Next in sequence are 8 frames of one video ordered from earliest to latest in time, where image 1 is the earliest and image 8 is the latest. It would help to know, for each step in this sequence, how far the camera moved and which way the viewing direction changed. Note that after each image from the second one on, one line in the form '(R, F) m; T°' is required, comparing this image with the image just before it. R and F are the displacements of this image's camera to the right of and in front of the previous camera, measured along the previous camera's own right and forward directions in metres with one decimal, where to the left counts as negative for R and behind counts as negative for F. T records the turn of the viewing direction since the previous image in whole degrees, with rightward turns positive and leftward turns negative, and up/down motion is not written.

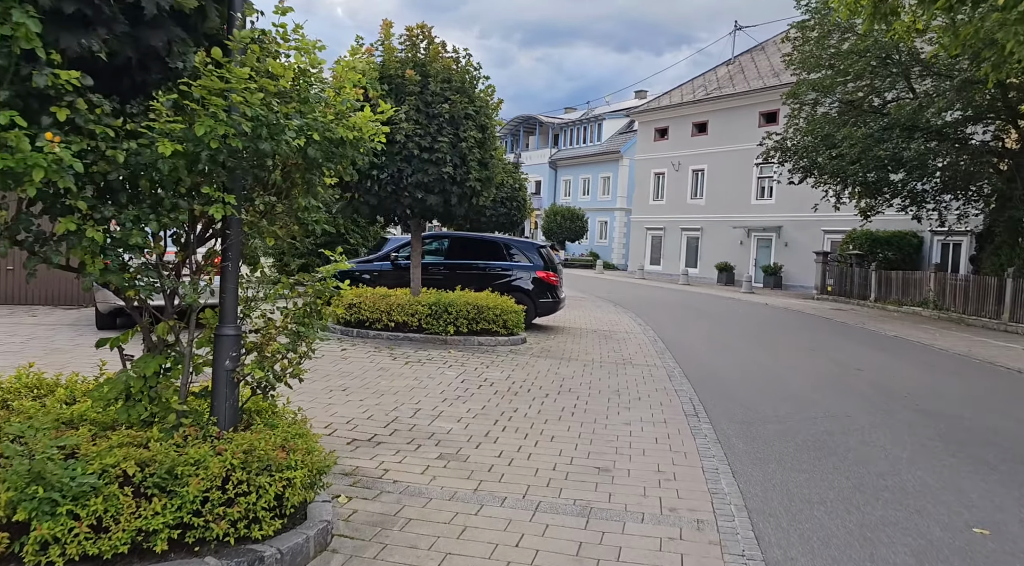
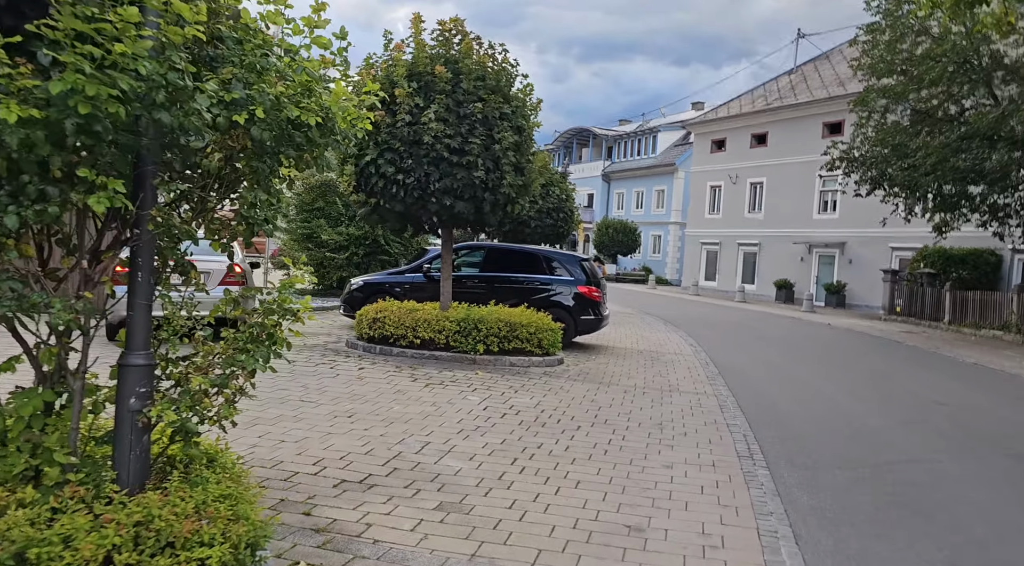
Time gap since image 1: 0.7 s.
(+0.2, +0.8) m; -4°
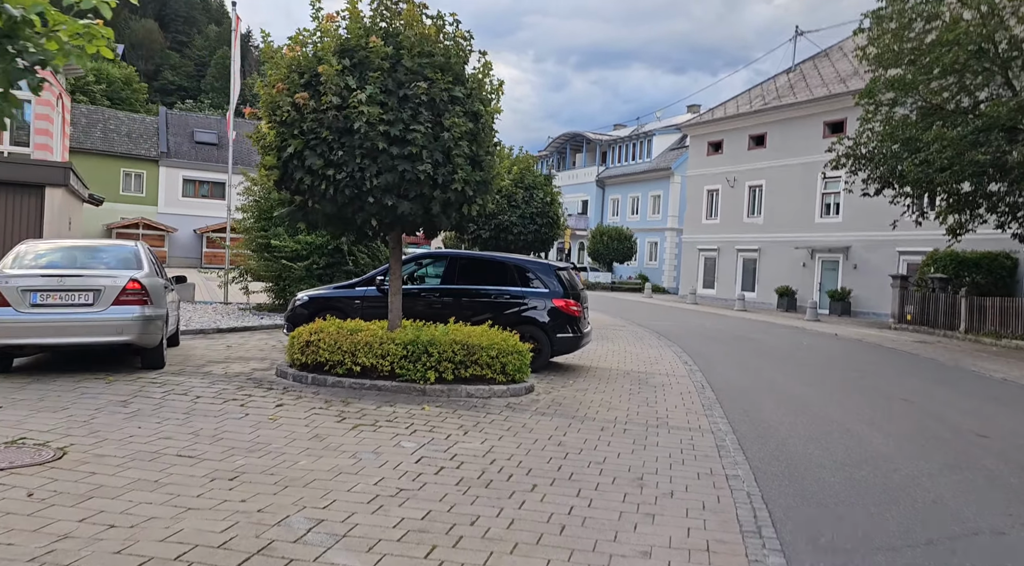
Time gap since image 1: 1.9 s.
(+0.5, +1.5) m; 0°
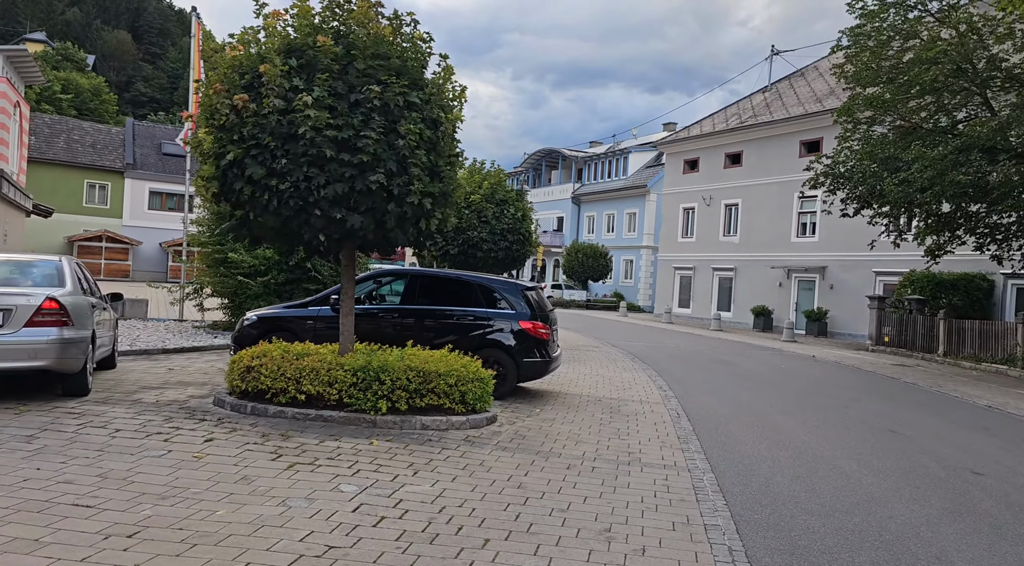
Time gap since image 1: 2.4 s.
(+0.2, +0.6) m; +2°
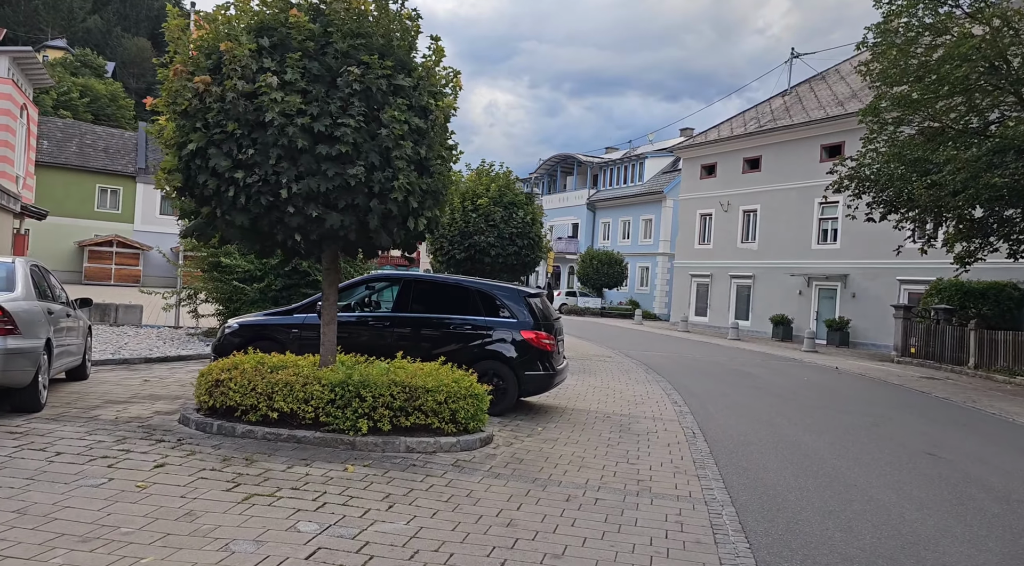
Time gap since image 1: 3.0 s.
(+0.2, +0.7) m; -1°
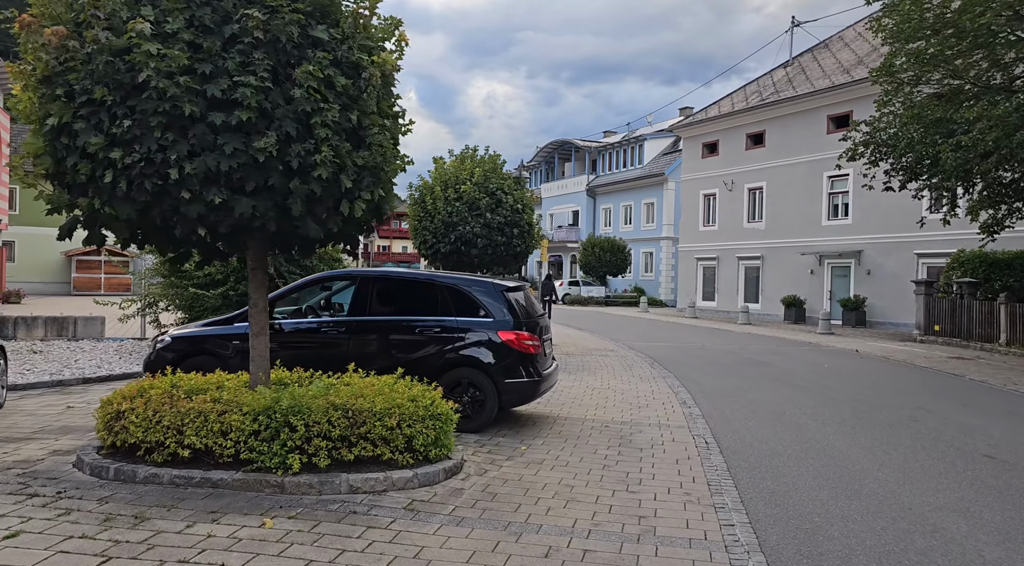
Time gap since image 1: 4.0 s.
(+0.3, +1.3) m; -1°
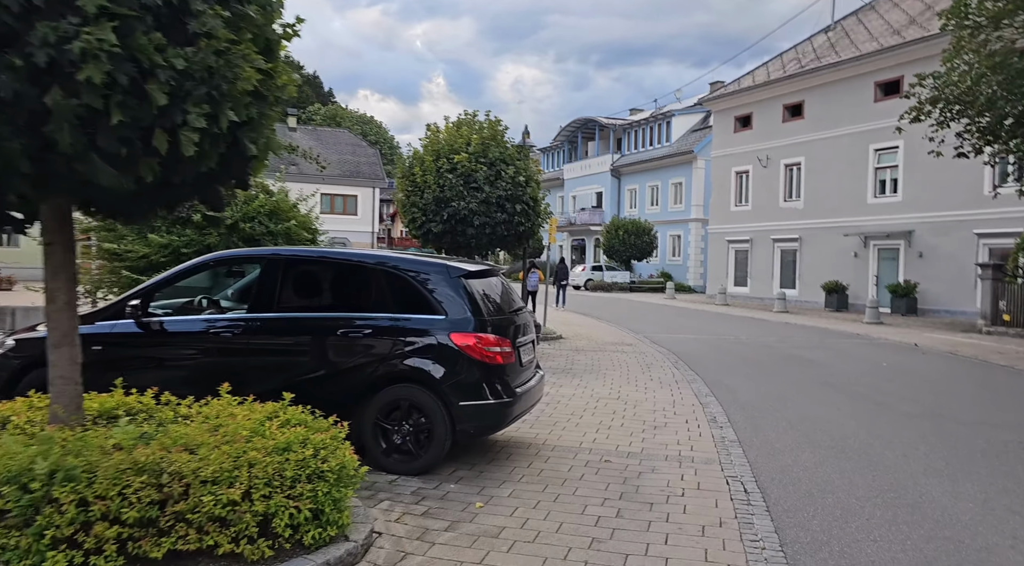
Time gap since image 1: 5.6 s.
(+0.5, +2.2) m; -2°
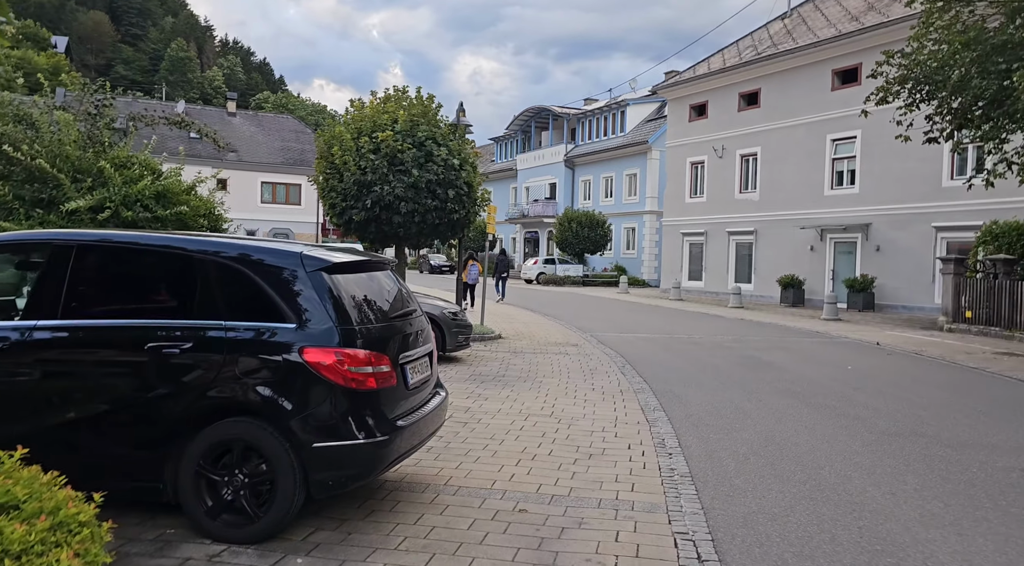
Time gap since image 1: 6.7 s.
(+0.5, +1.4) m; +3°
